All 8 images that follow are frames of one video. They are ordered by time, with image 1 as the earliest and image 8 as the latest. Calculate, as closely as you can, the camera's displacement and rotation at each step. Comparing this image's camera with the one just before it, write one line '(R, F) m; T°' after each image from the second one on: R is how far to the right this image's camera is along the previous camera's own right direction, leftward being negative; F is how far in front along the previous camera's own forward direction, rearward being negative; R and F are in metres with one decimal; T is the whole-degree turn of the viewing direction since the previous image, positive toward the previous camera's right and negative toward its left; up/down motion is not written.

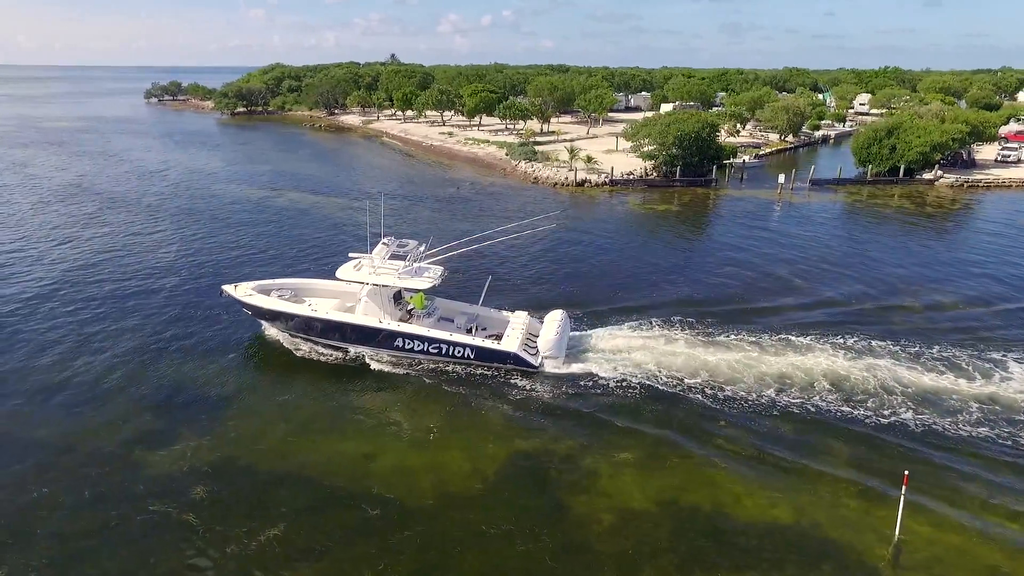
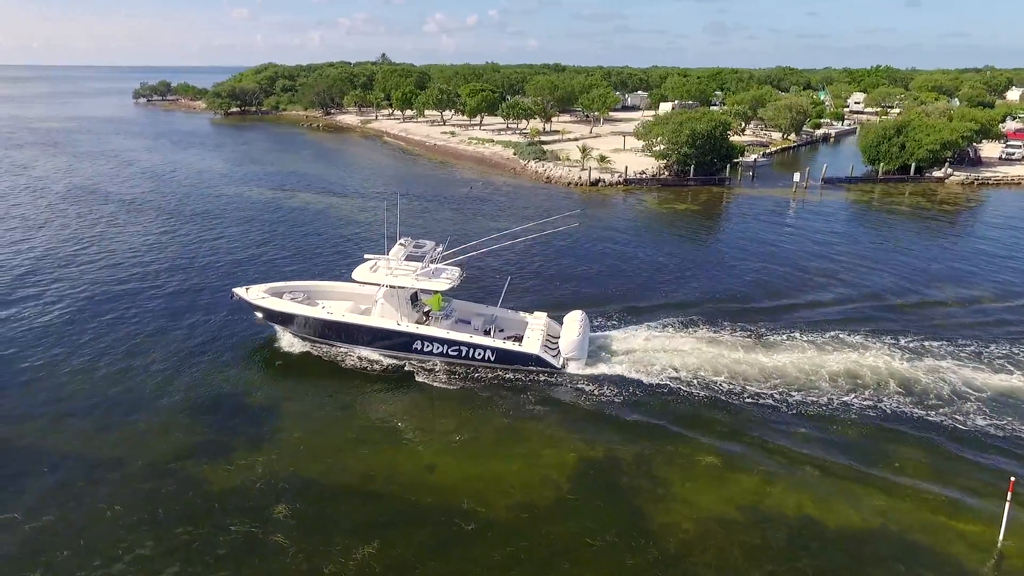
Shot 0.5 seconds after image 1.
(-2.0, +0.5) m; +1°
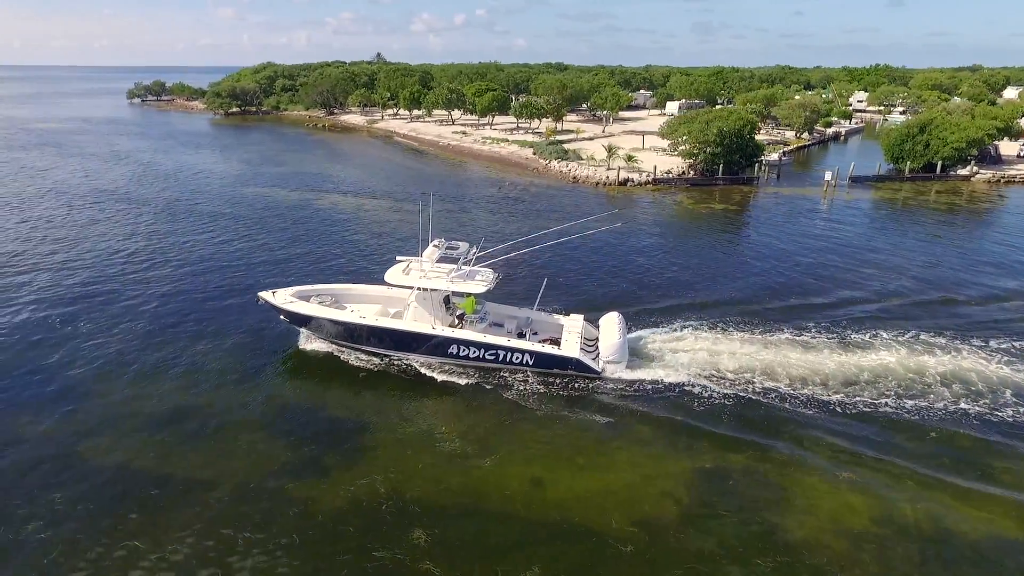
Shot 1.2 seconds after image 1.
(-2.9, +0.7) m; +1°
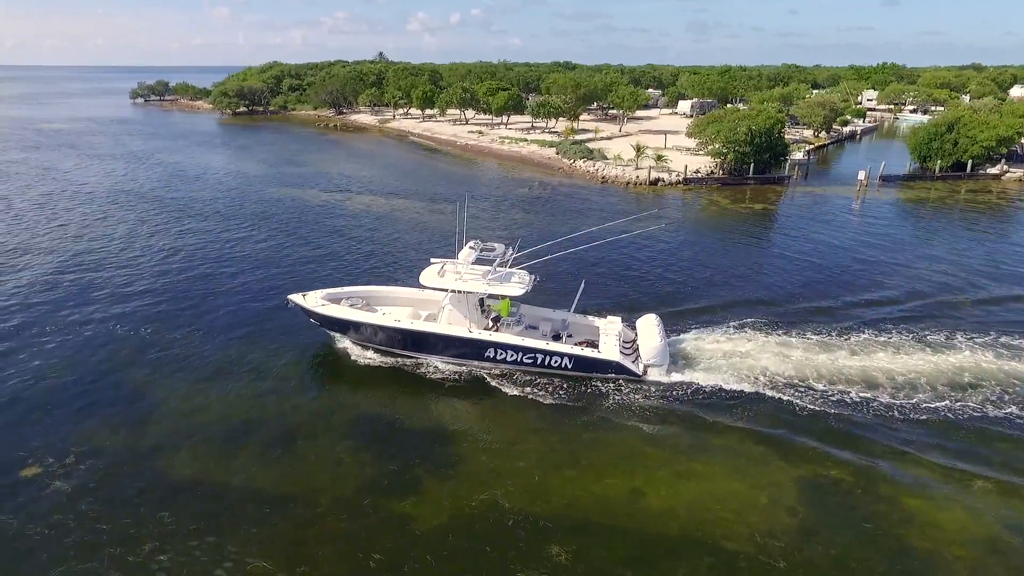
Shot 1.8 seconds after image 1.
(-2.5, +0.5) m; 0°
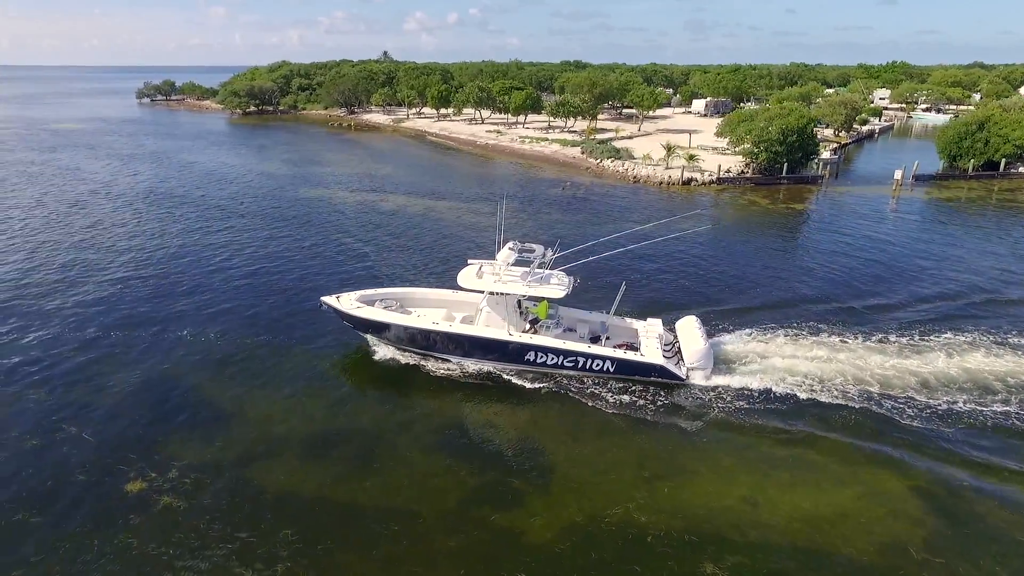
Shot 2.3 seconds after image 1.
(-2.5, +0.5) m; 0°
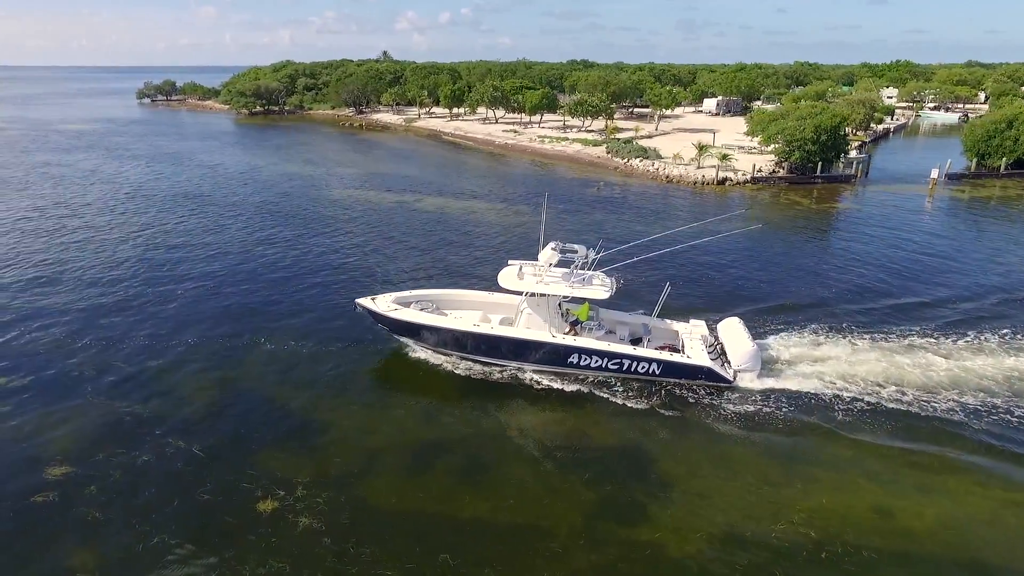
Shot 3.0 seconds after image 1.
(-2.9, +0.6) m; +1°
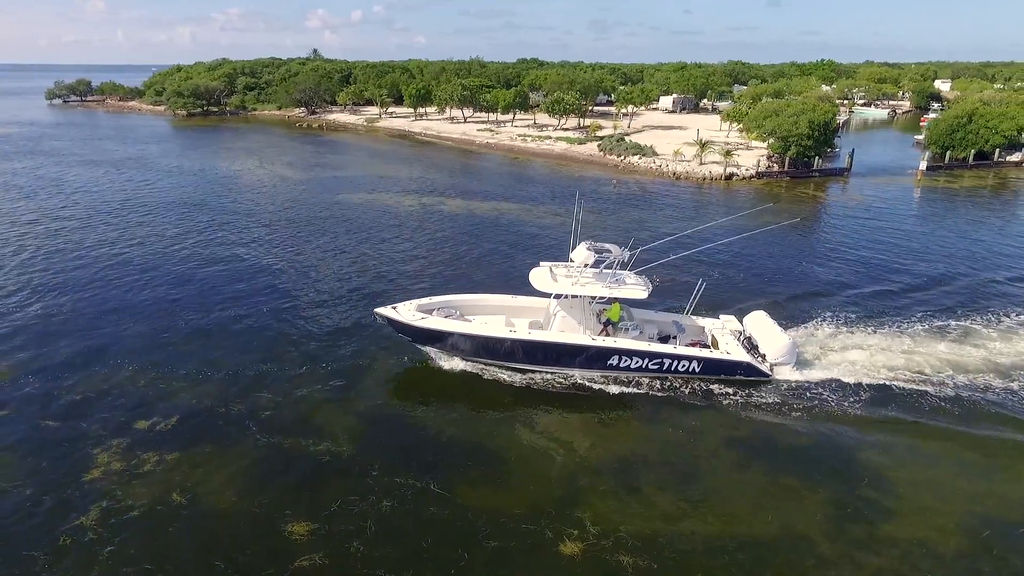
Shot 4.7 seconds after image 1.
(-6.5, +1.3) m; +7°
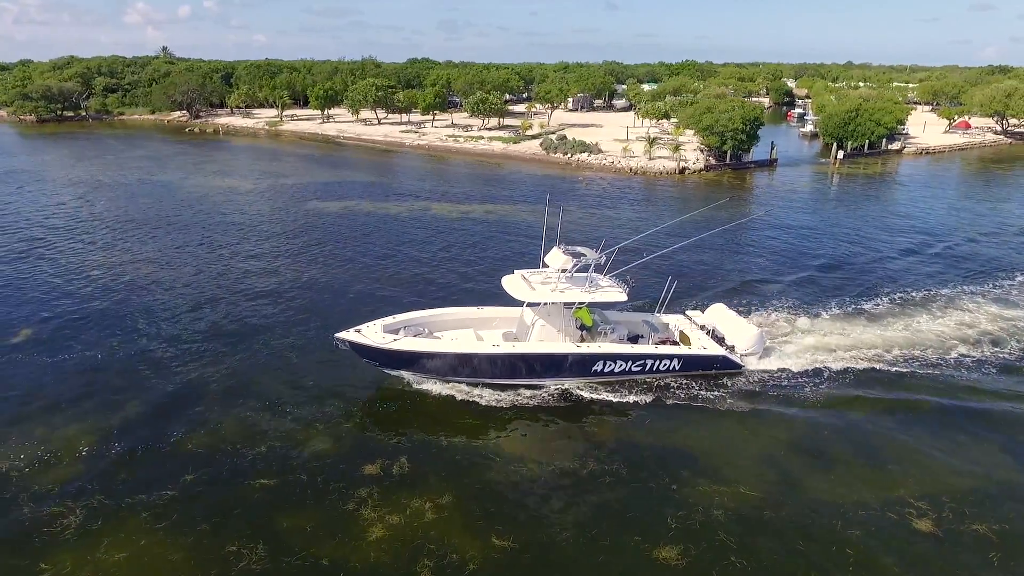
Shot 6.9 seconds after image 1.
(-7.8, +1.3) m; +12°
